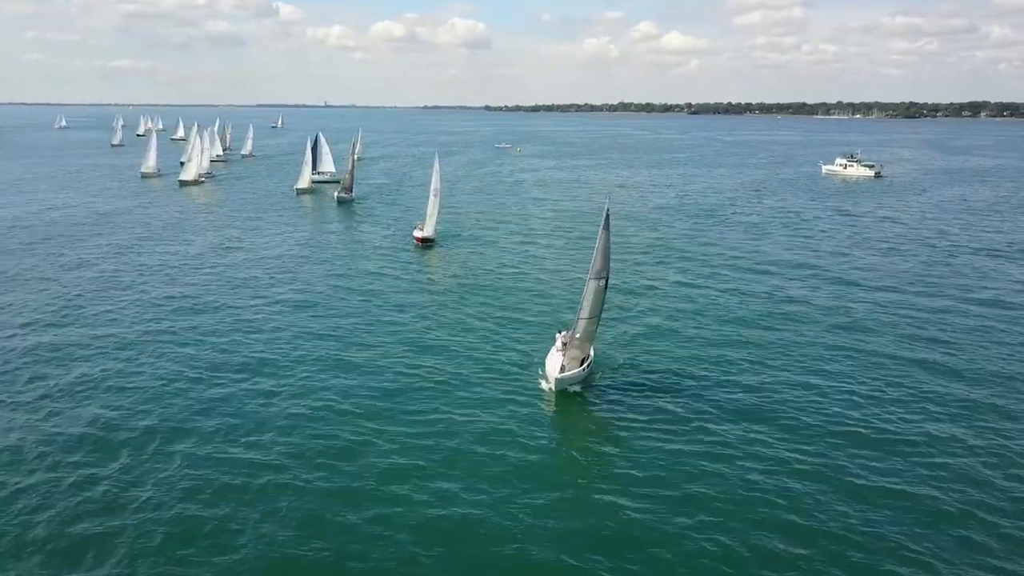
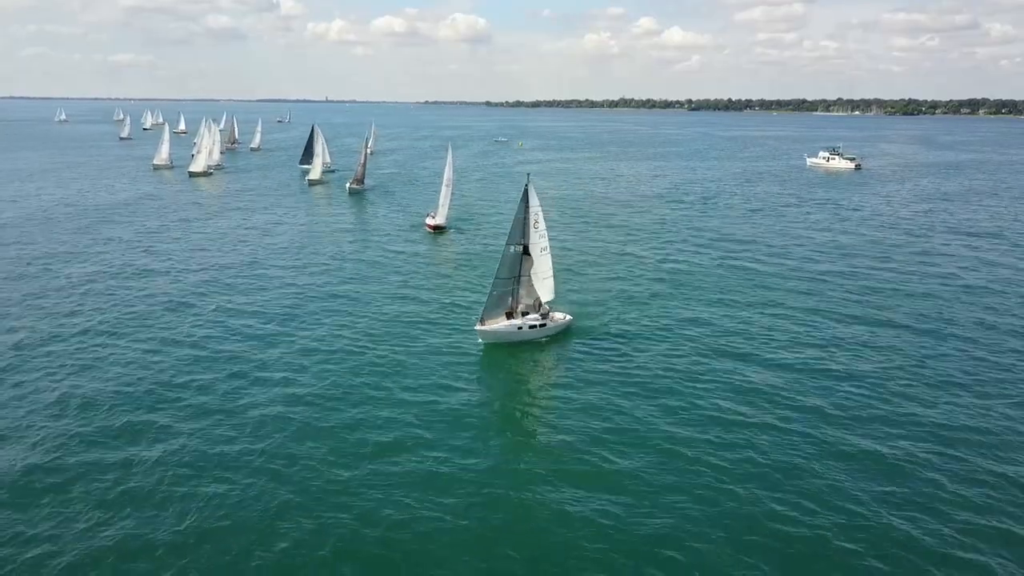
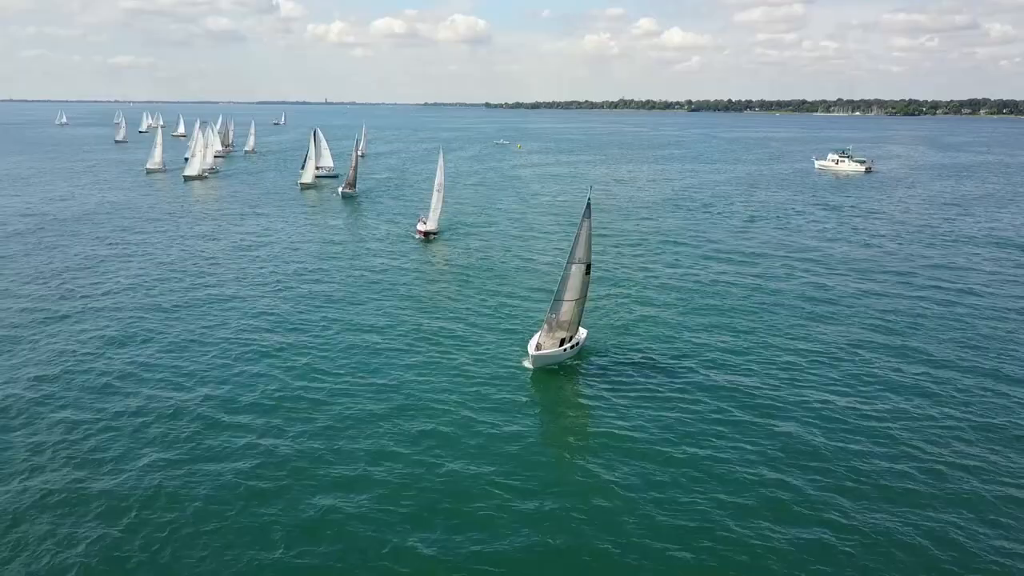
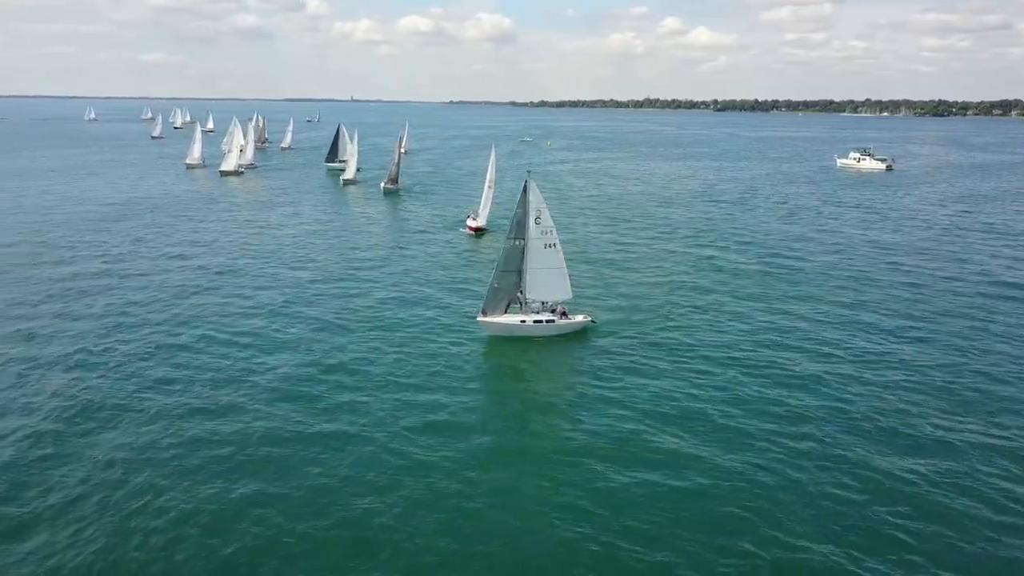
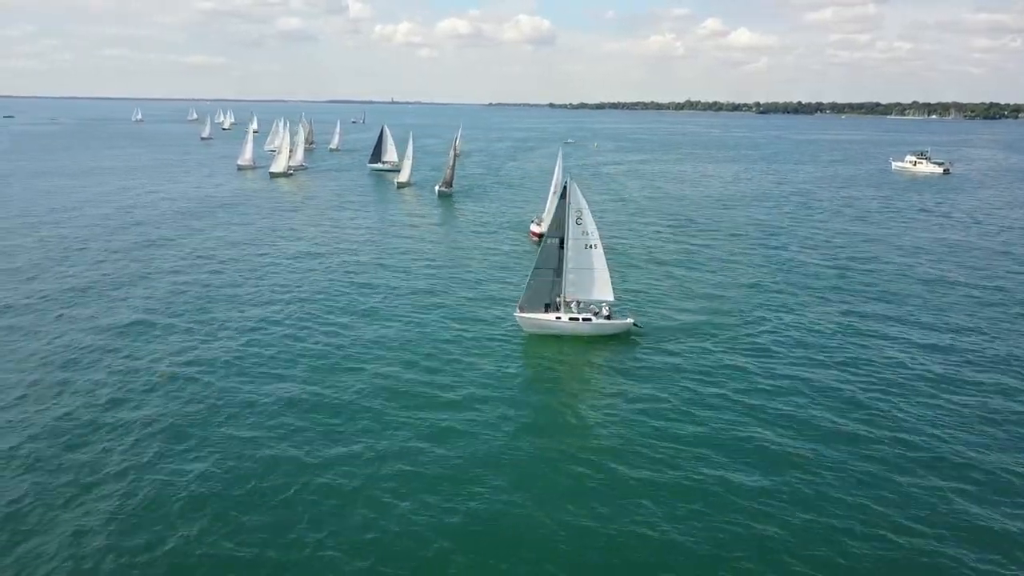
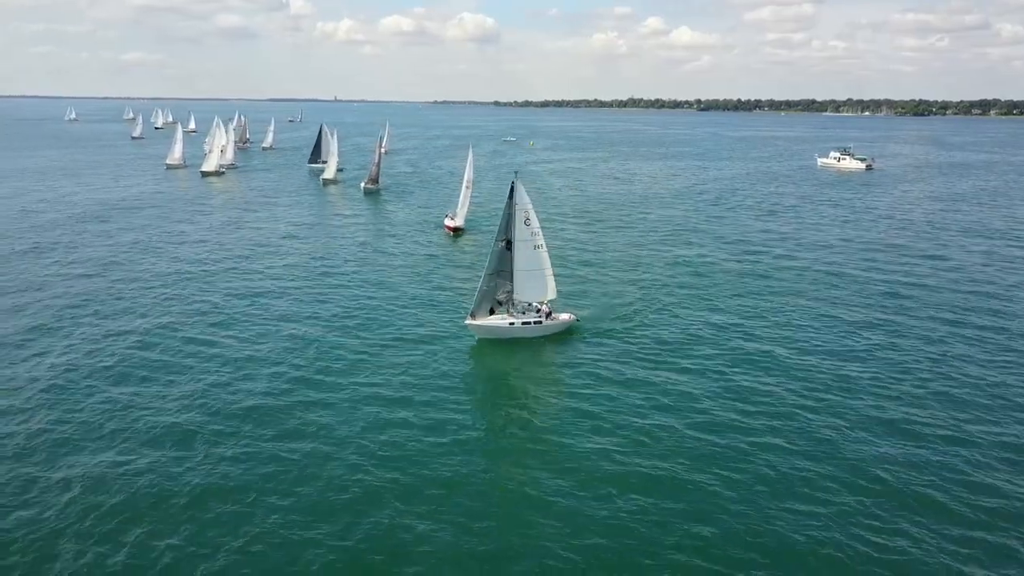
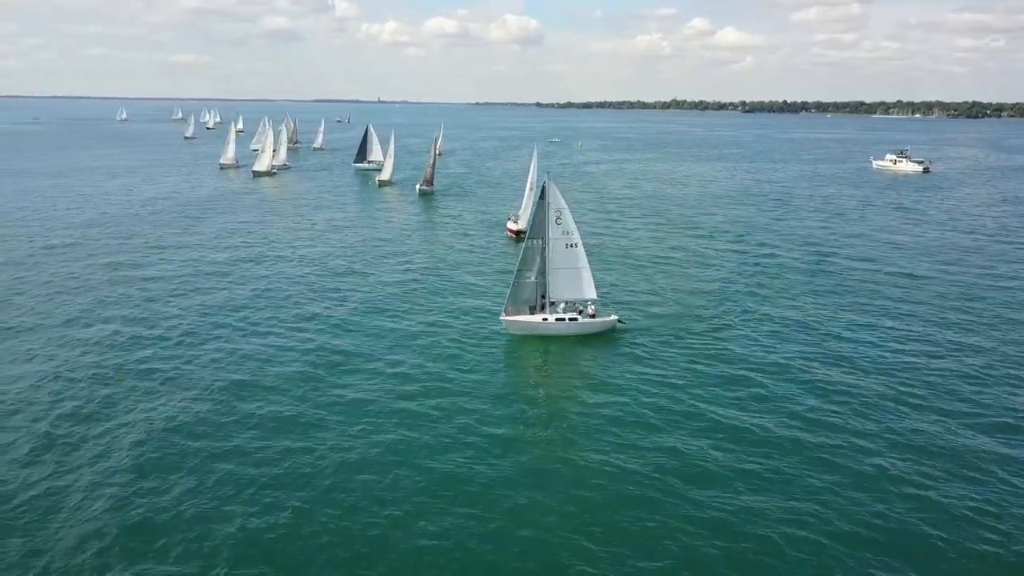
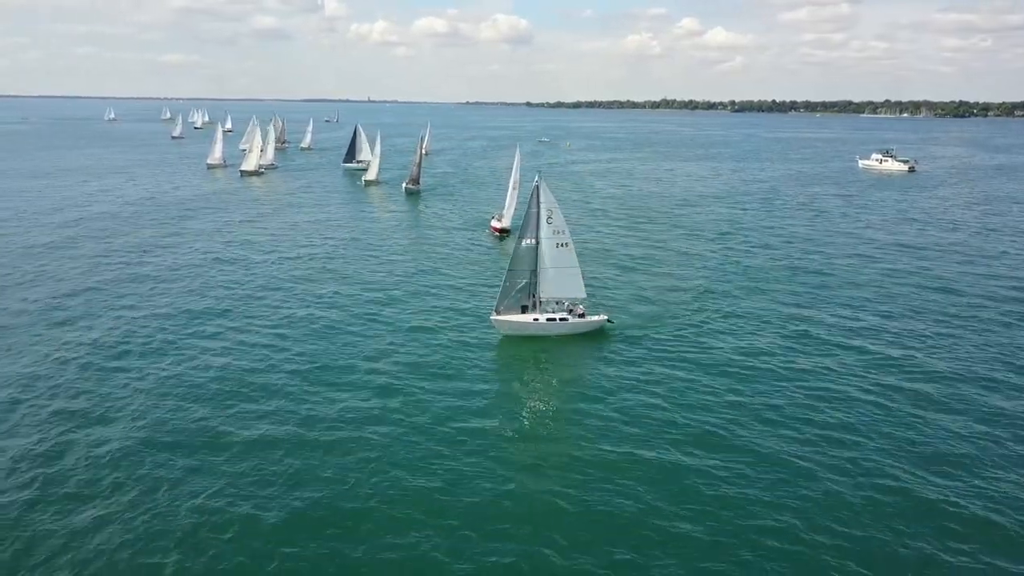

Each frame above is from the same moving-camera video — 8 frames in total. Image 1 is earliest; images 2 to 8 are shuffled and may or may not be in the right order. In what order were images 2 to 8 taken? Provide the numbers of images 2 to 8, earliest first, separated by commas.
3, 2, 6, 4, 8, 7, 5
